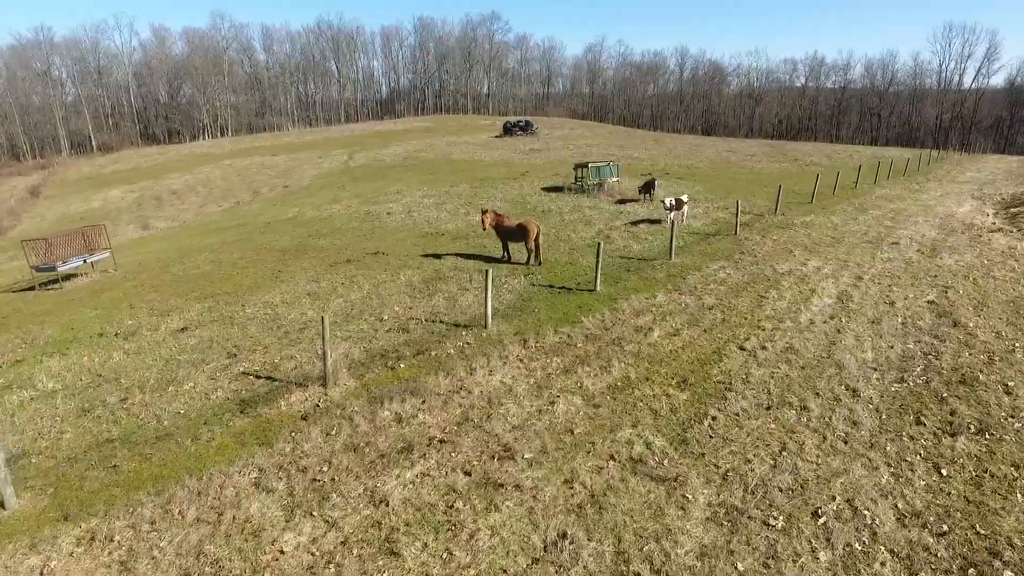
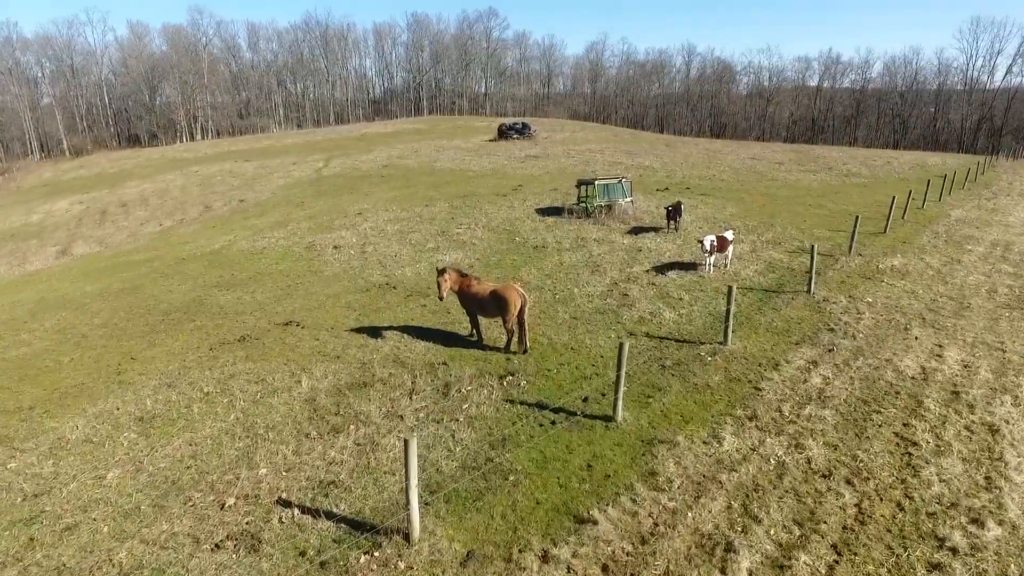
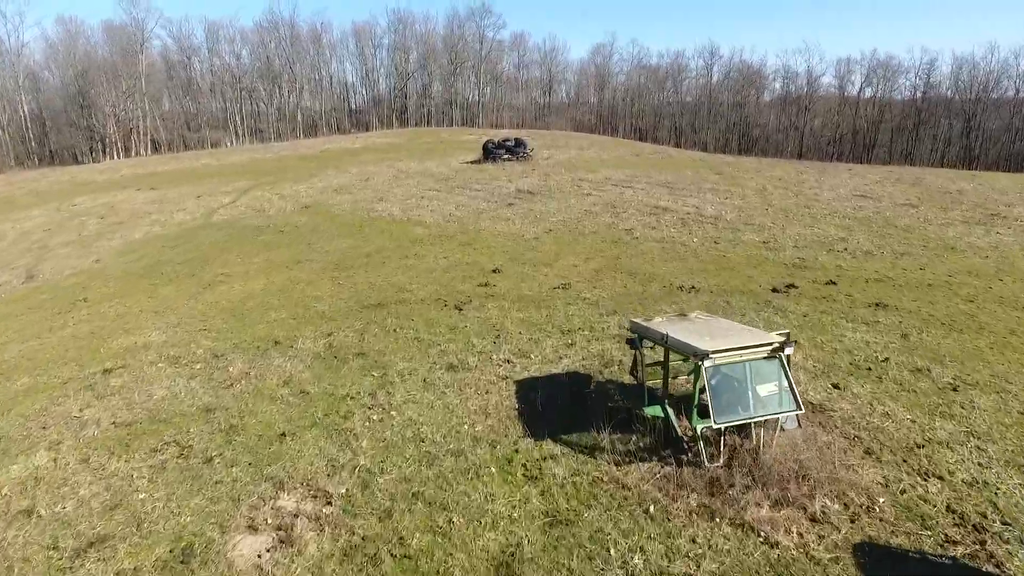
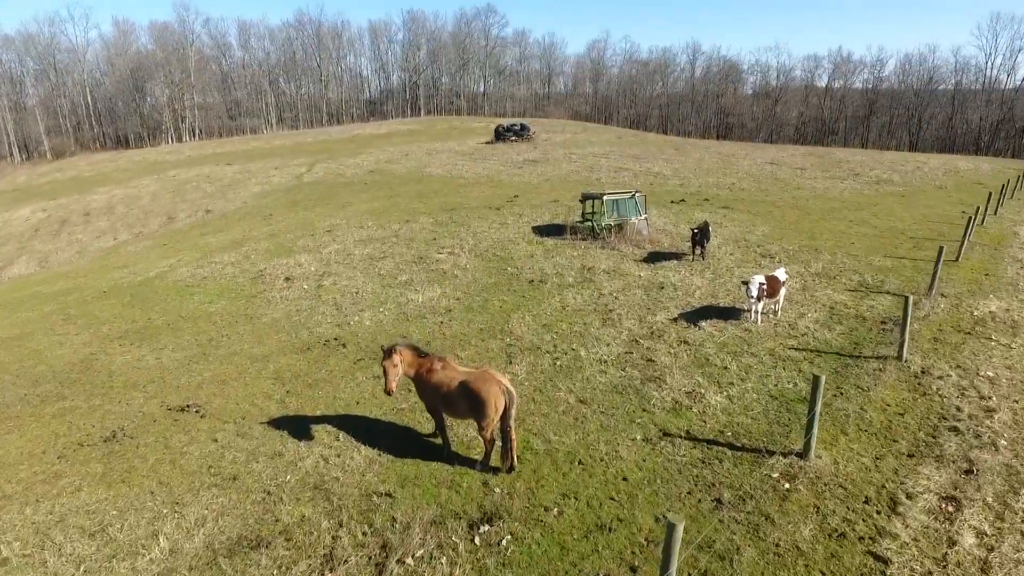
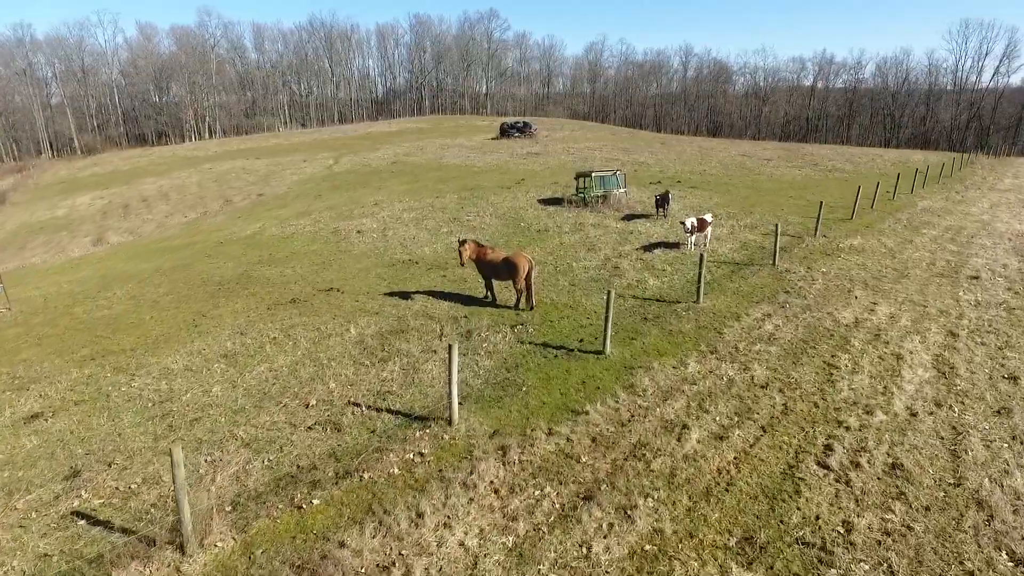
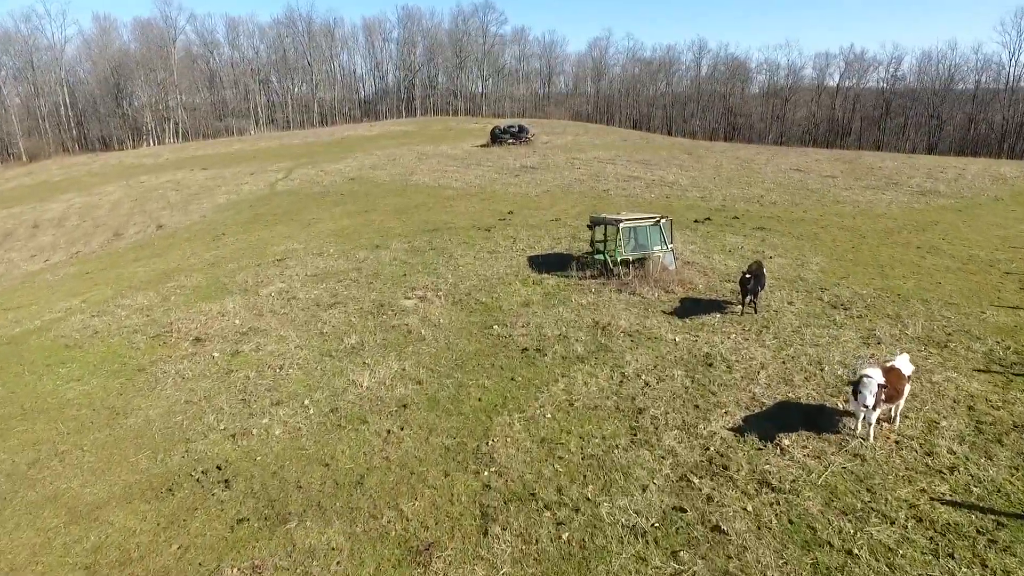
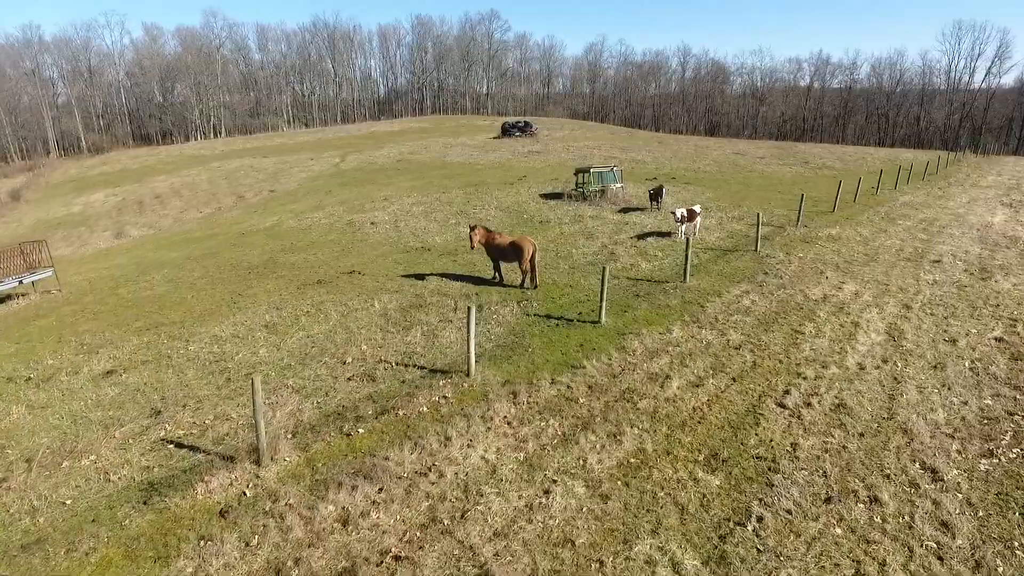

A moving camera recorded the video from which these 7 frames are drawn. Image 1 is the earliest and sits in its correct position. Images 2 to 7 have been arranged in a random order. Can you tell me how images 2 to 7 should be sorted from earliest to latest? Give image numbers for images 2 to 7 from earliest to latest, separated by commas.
7, 5, 2, 4, 6, 3
